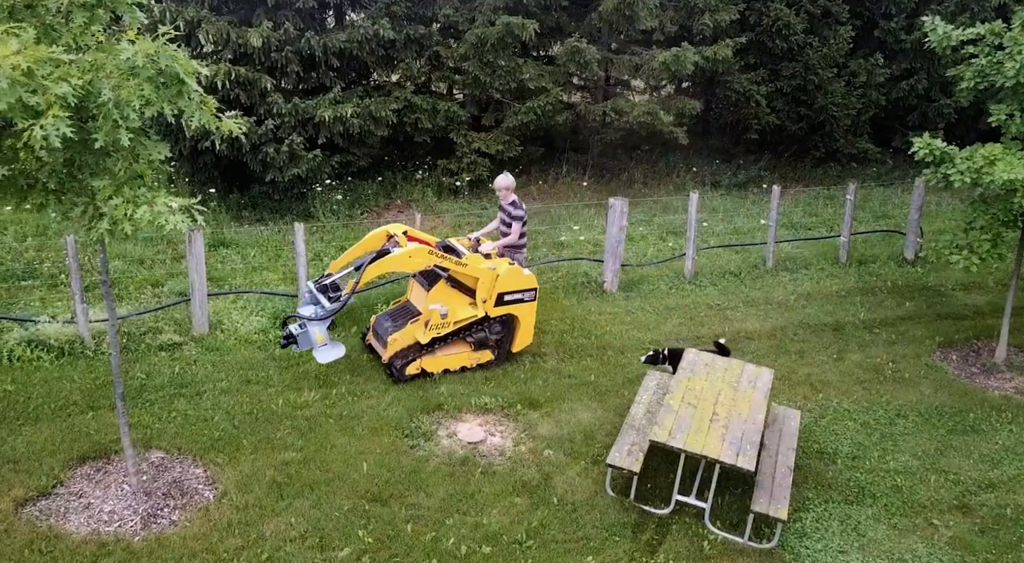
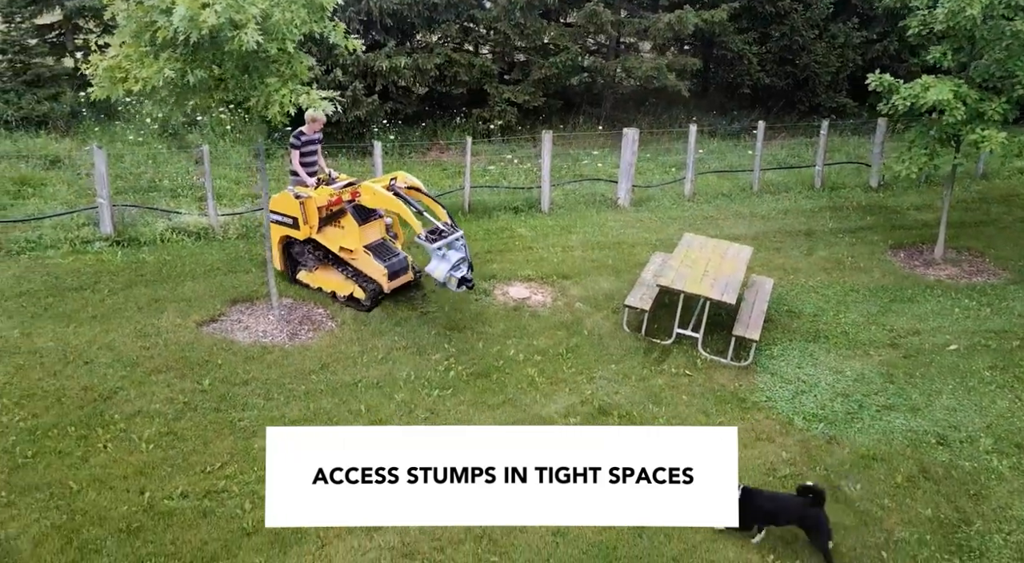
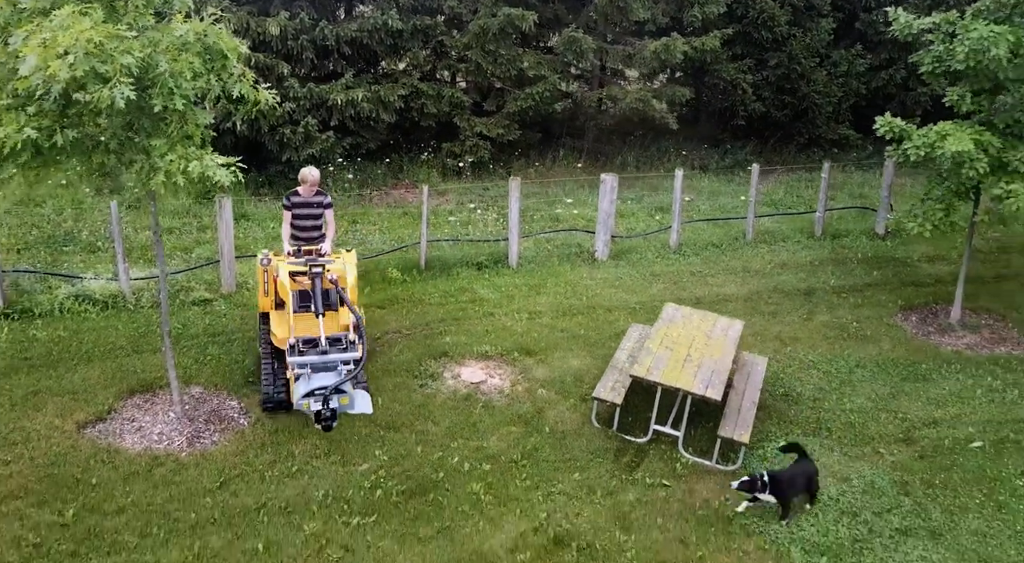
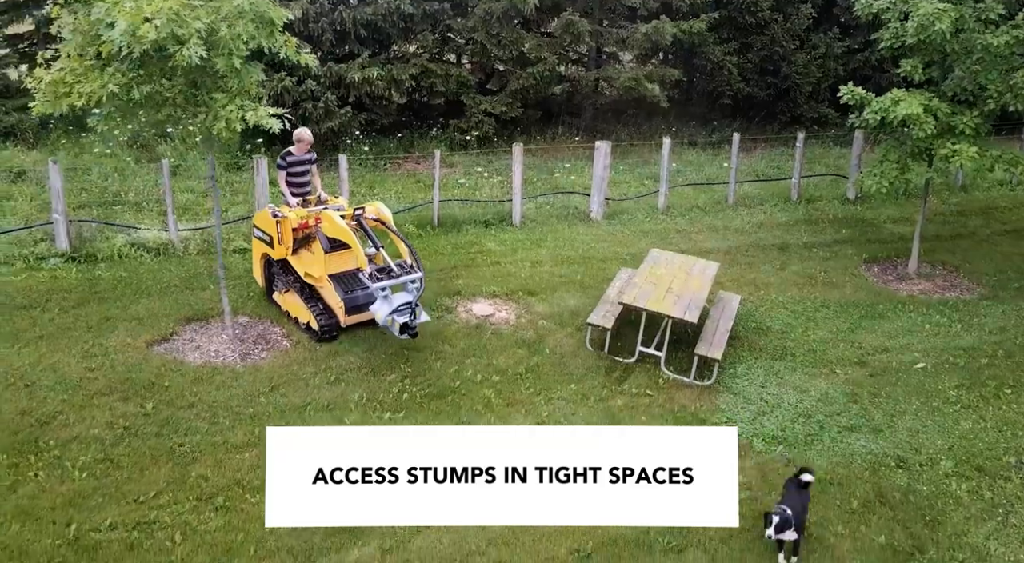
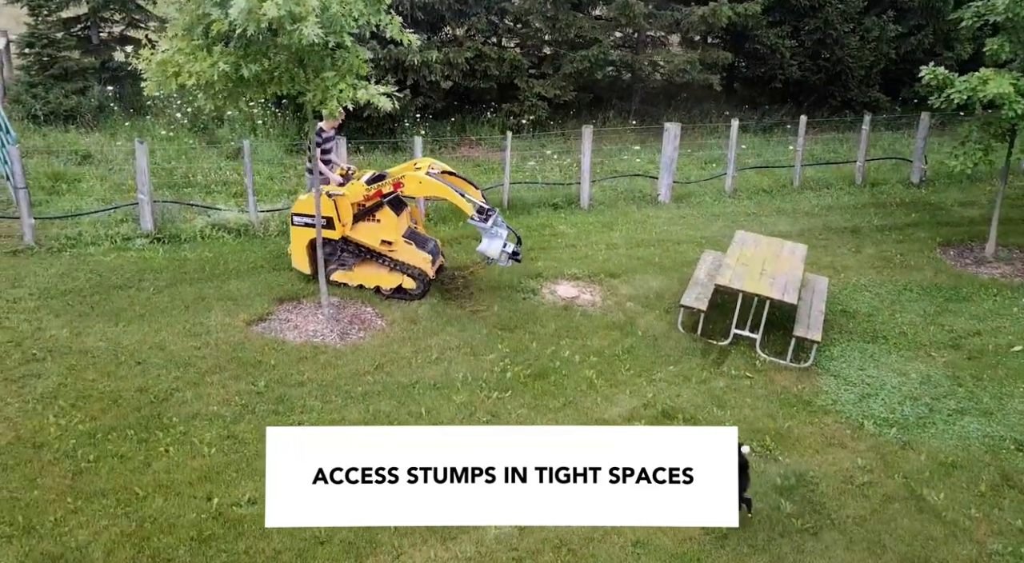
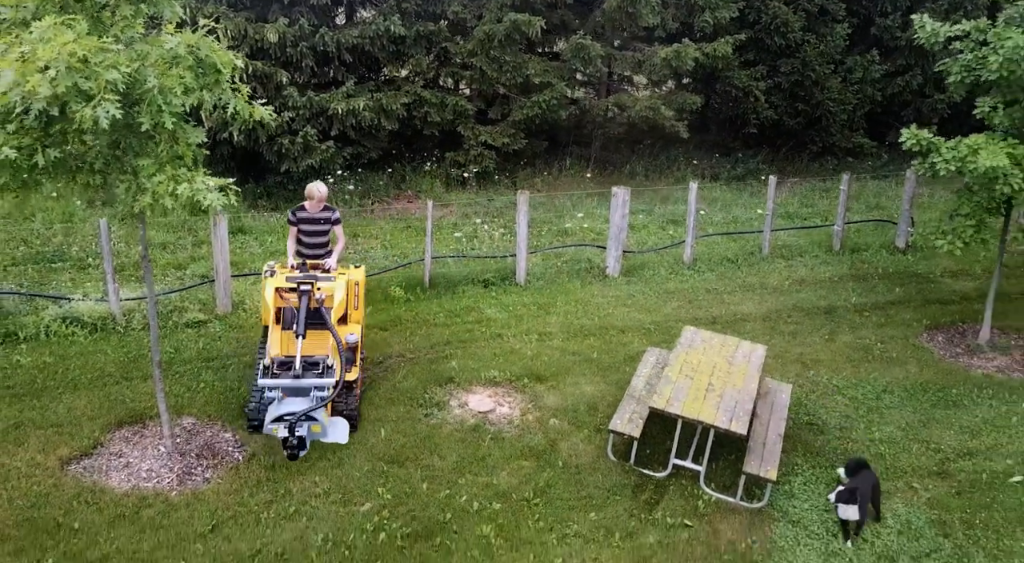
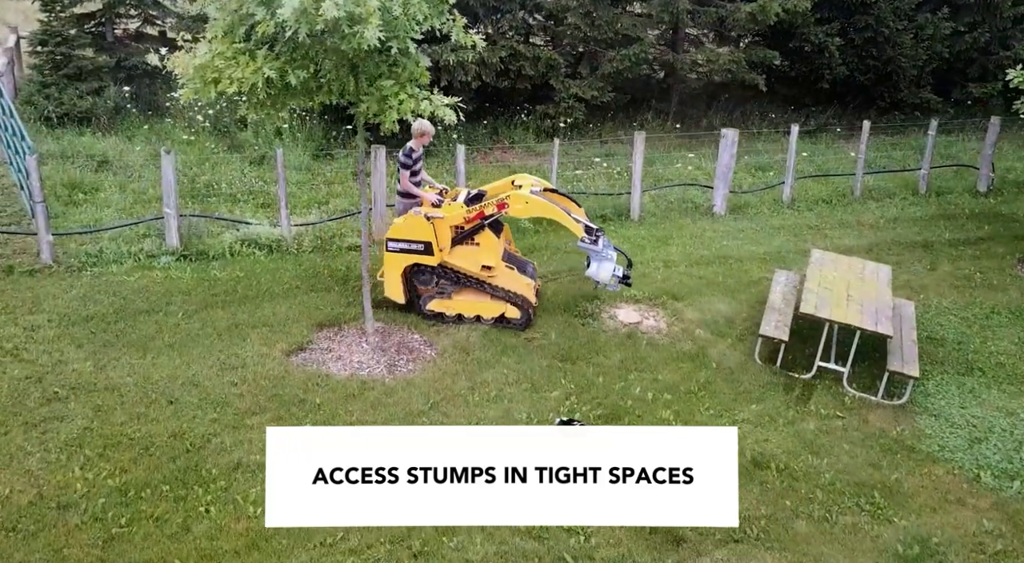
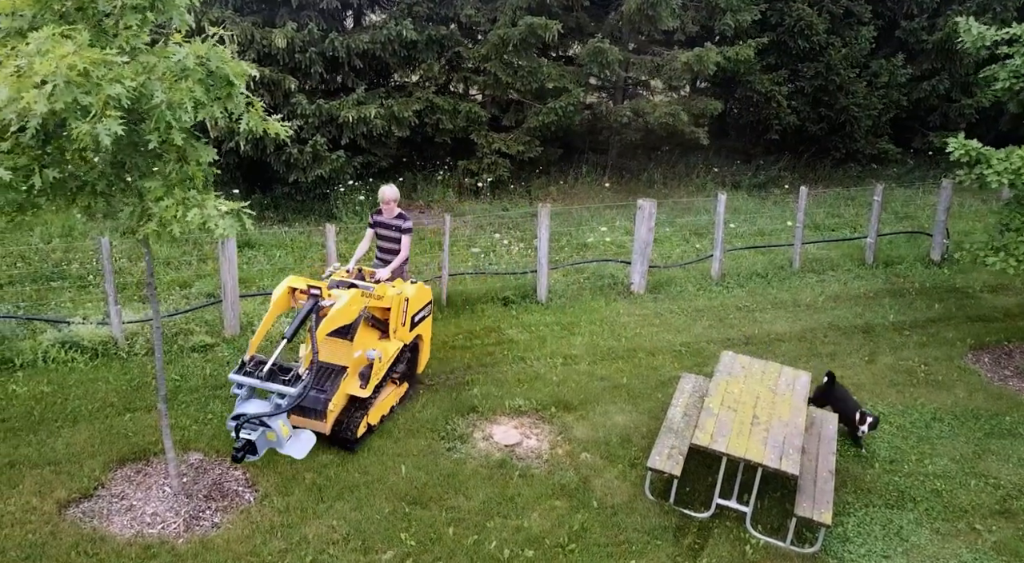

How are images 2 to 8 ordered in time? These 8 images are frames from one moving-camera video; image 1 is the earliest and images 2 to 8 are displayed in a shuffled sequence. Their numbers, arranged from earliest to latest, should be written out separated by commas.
8, 6, 3, 4, 2, 5, 7
